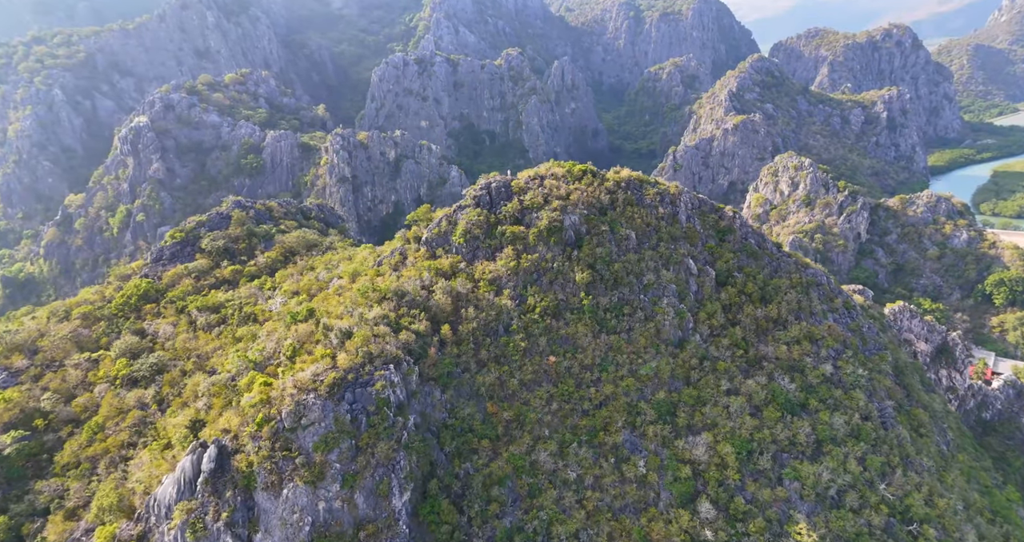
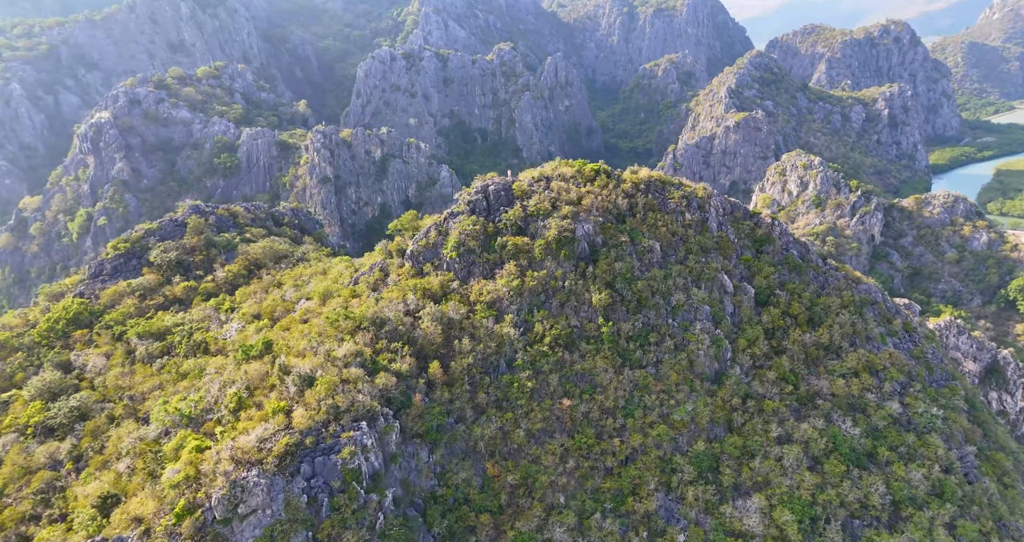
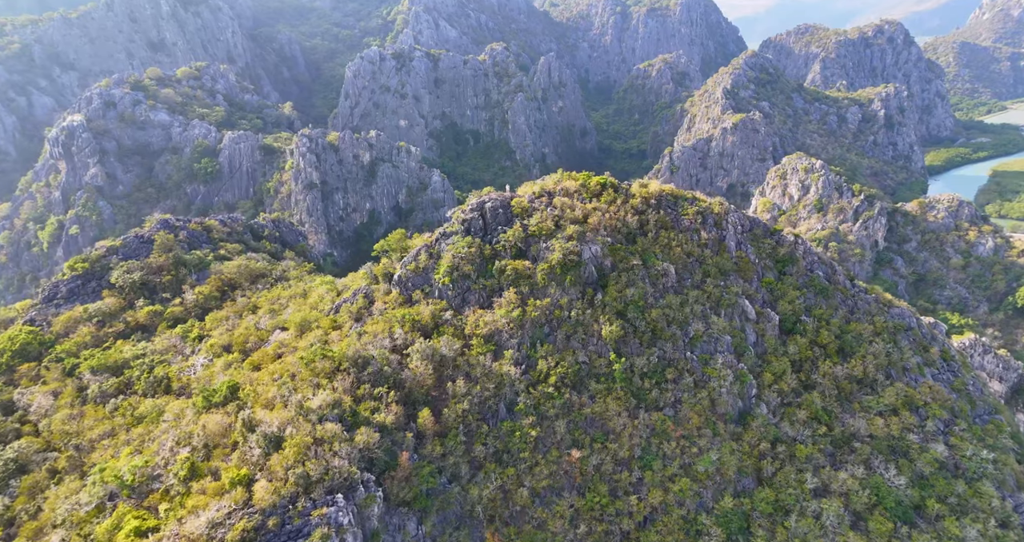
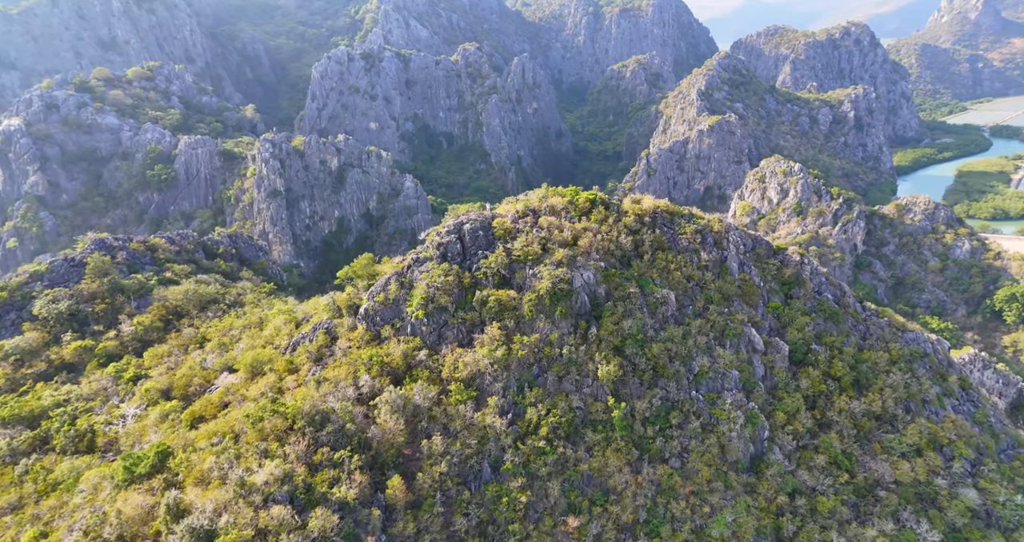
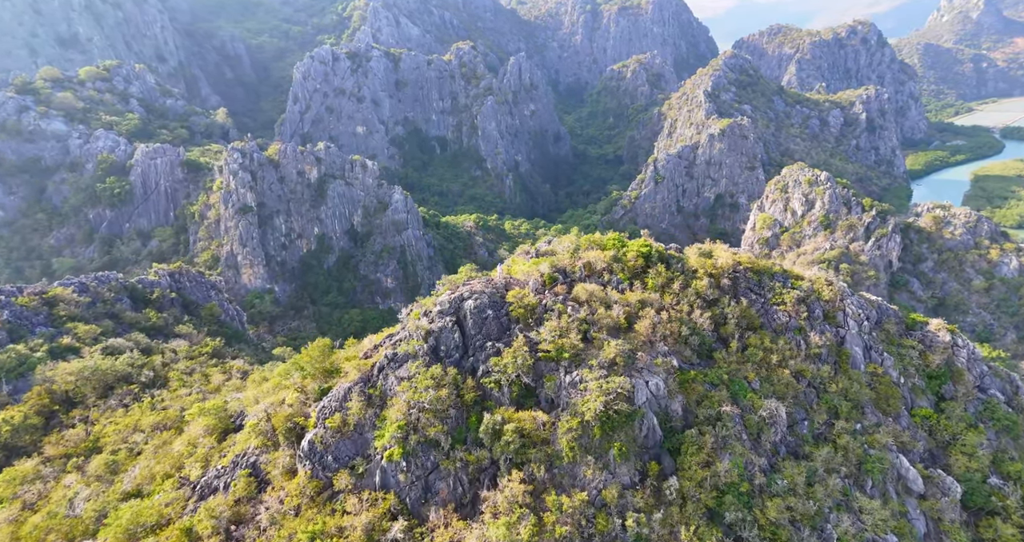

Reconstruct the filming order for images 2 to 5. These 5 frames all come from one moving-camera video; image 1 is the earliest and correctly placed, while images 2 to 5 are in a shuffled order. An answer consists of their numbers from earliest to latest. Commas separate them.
2, 3, 4, 5
